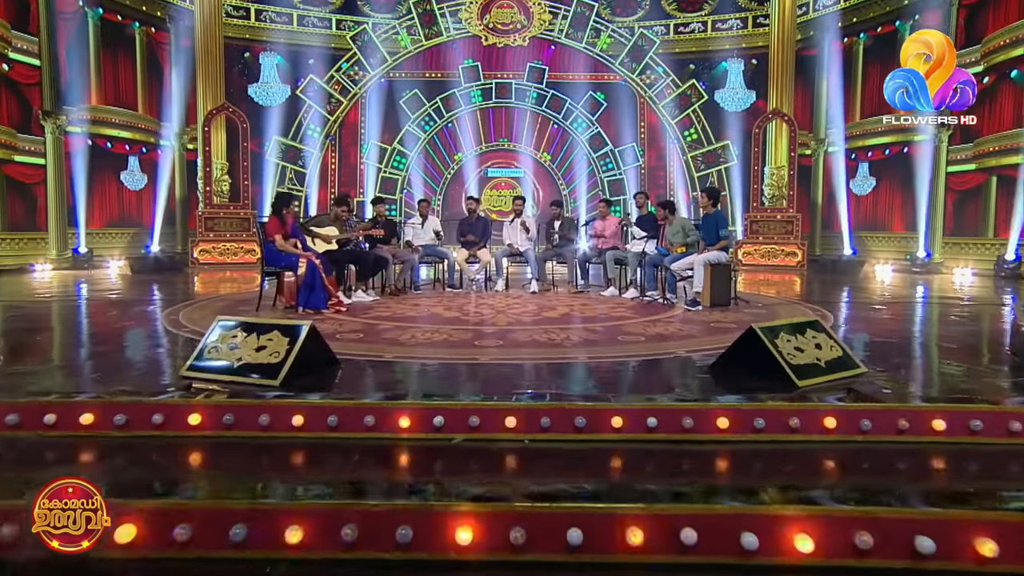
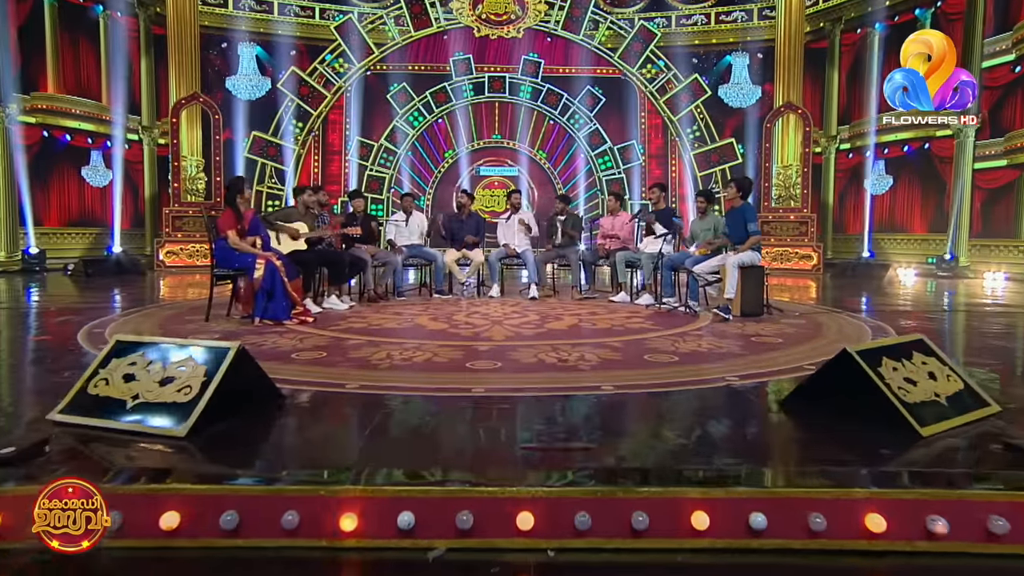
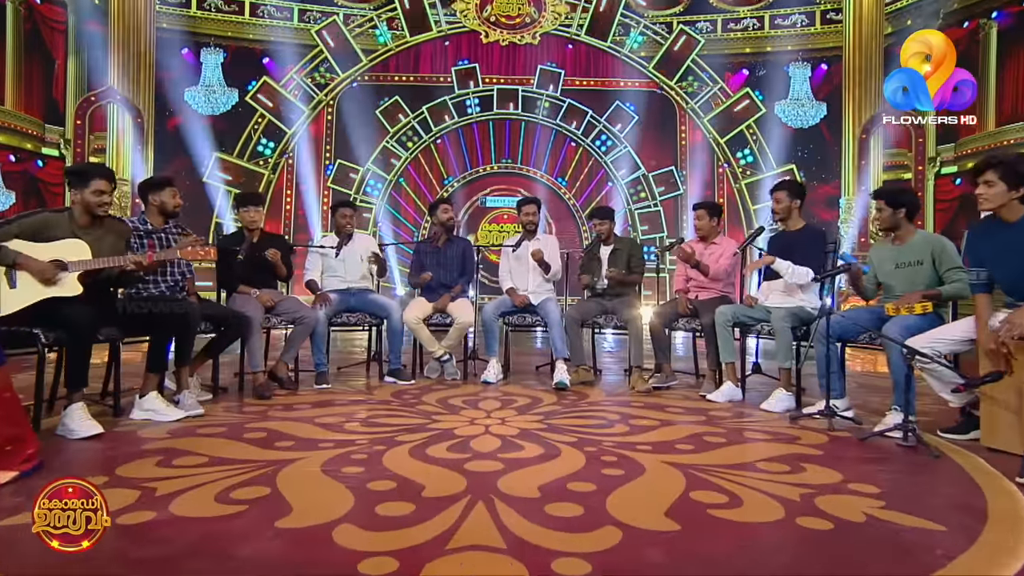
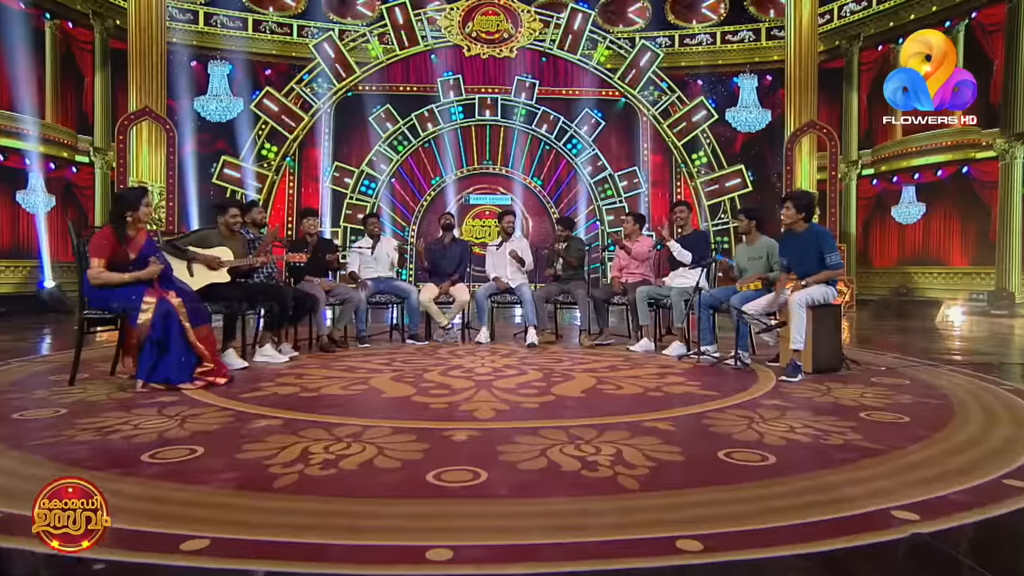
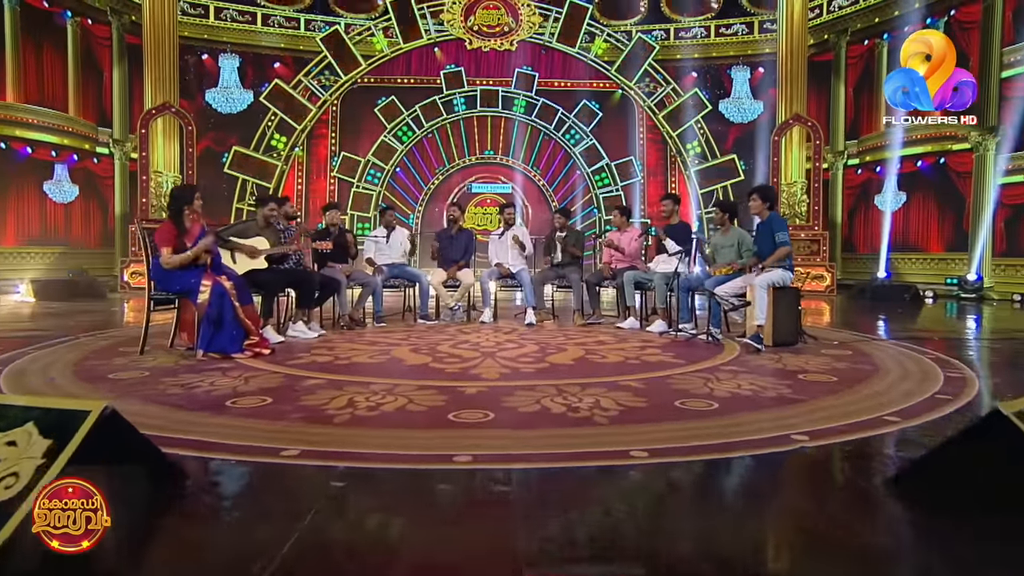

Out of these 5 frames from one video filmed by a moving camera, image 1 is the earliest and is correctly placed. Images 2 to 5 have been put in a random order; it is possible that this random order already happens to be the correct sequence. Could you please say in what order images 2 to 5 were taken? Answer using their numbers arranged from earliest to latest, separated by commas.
2, 5, 4, 3
